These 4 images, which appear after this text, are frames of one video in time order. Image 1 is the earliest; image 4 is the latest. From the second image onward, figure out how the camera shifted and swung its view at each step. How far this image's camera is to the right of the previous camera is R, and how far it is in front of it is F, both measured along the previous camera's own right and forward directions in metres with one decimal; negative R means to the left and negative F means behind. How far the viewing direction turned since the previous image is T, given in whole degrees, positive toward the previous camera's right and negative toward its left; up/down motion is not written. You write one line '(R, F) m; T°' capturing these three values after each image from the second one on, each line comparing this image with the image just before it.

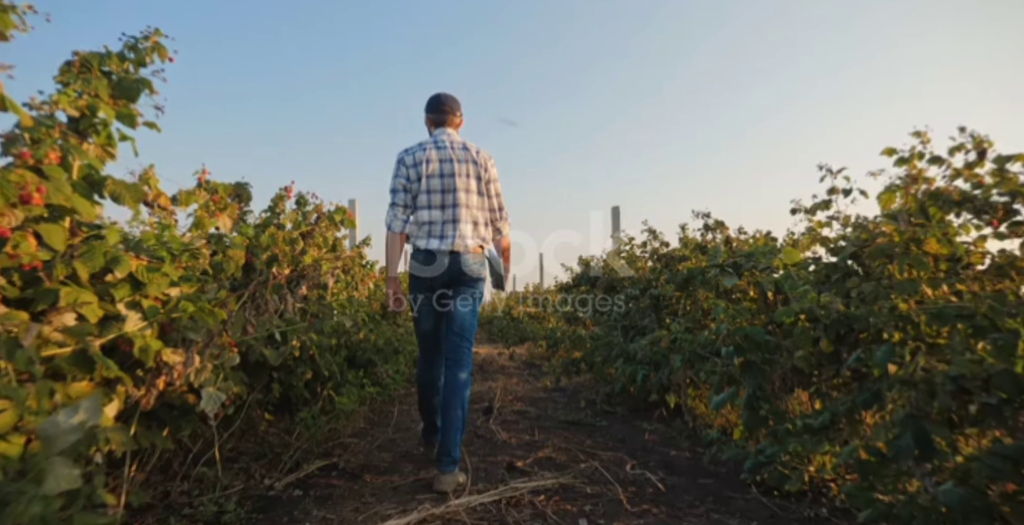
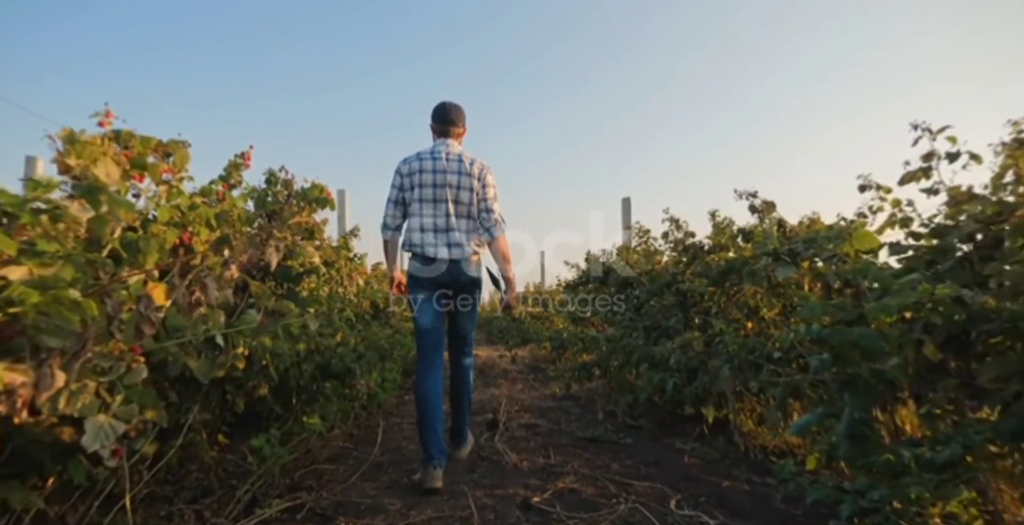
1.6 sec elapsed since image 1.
(-0.1, +0.6) m; 0°
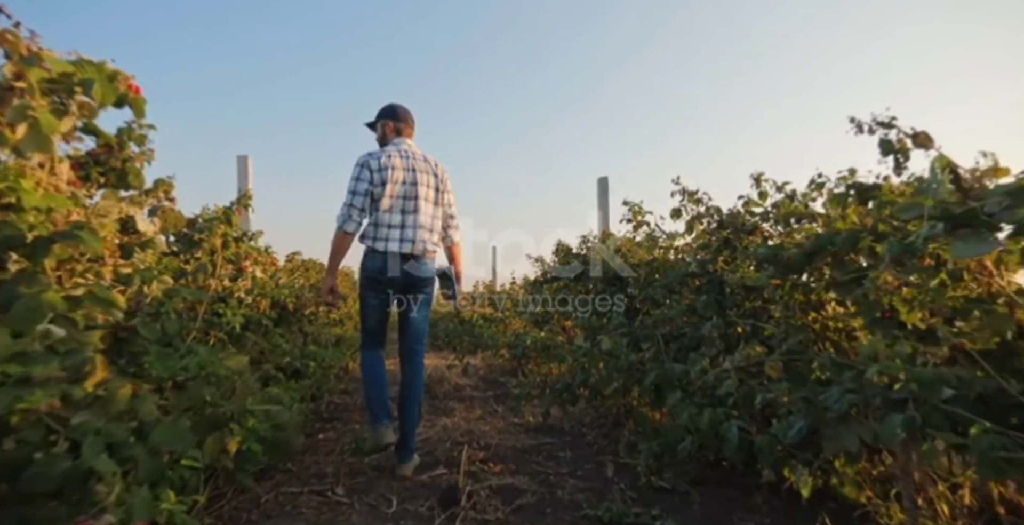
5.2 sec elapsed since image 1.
(-0.1, +1.3) m; +6°
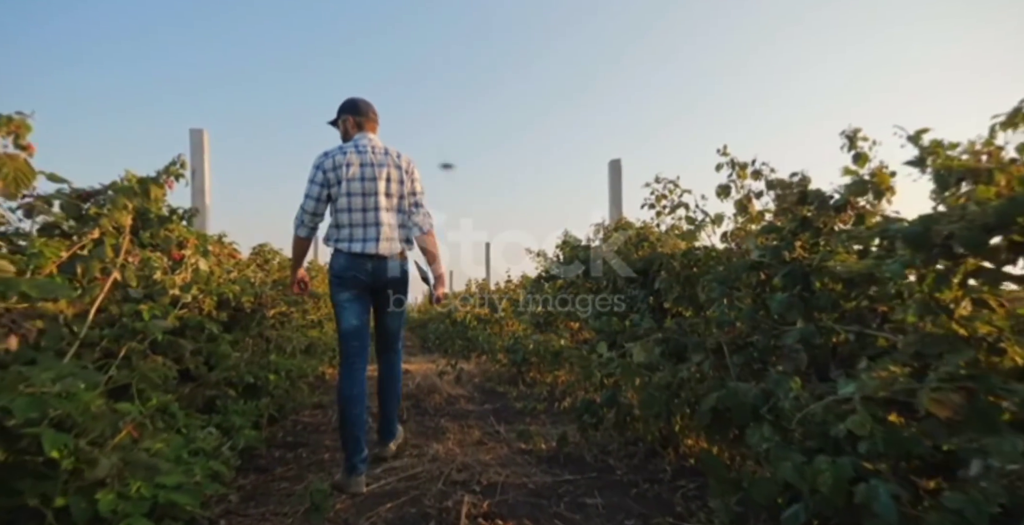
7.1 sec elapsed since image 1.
(-0.1, +0.8) m; +1°
